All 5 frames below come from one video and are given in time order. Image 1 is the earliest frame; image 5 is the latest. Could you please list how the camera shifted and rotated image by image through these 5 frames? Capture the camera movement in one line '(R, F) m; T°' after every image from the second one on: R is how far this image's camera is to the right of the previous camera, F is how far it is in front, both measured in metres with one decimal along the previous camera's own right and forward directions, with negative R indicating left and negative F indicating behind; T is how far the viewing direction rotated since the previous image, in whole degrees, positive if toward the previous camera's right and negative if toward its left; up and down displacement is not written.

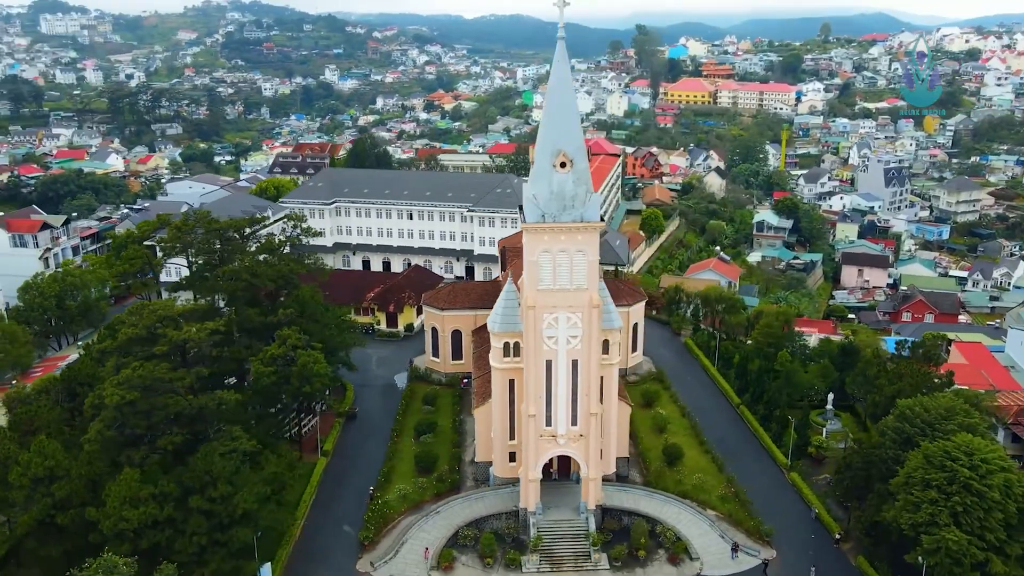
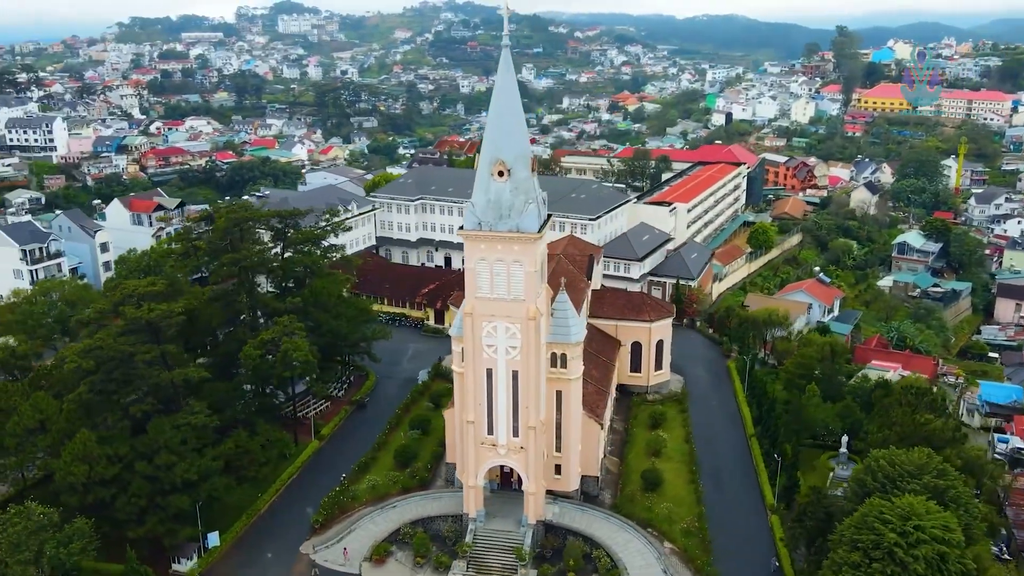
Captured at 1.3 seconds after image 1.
(+8.6, +1.0) m; -13°
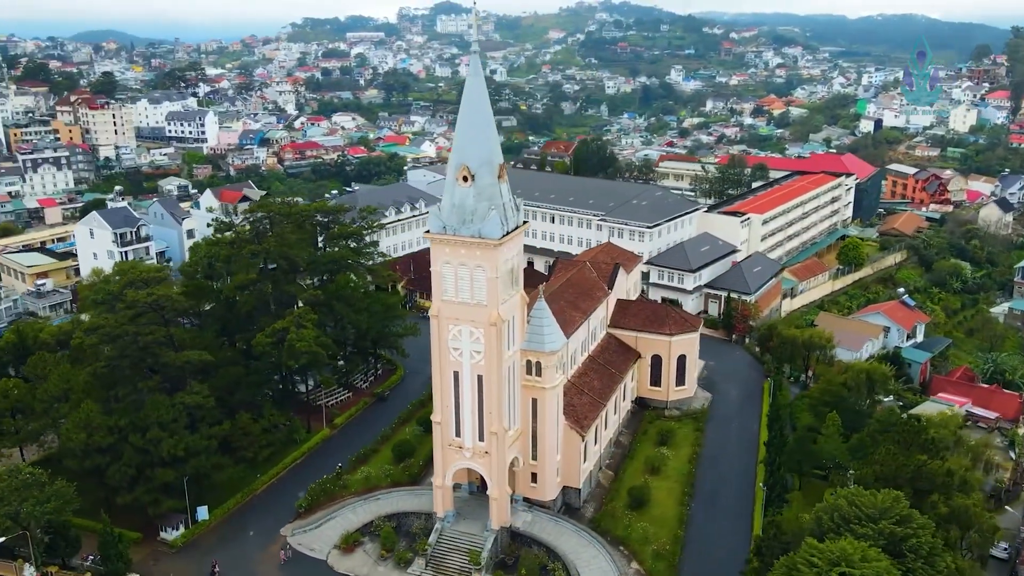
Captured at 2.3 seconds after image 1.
(+6.1, +0.5) m; -10°
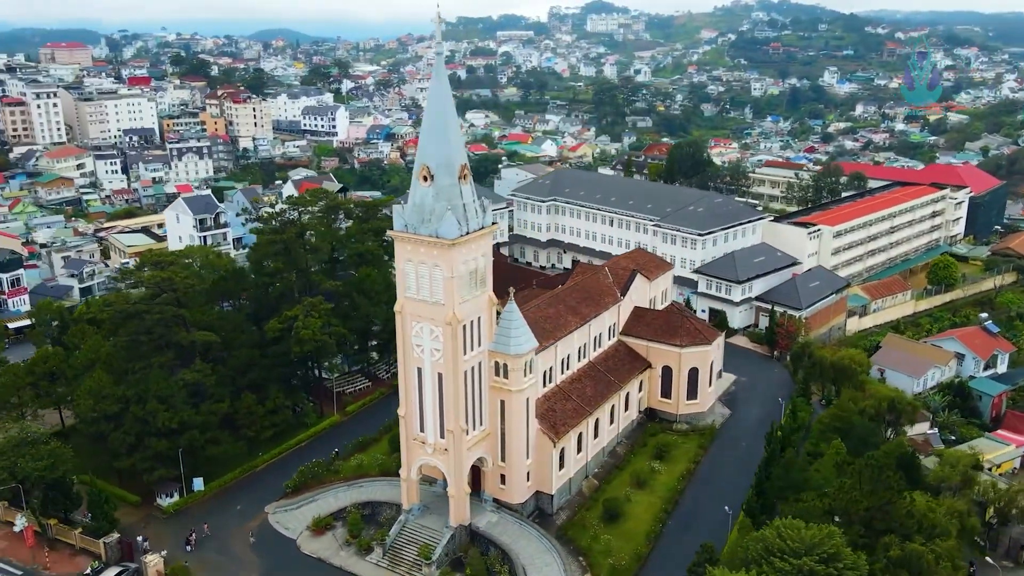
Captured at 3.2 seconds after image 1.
(+6.2, +0.5) m; -10°
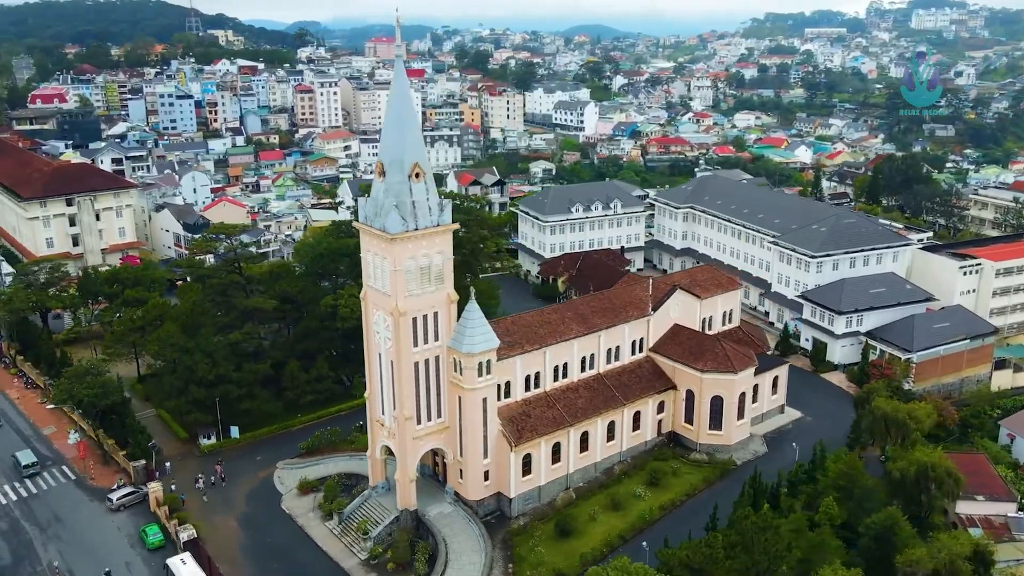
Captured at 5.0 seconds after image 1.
(+11.7, +1.8) m; -19°
